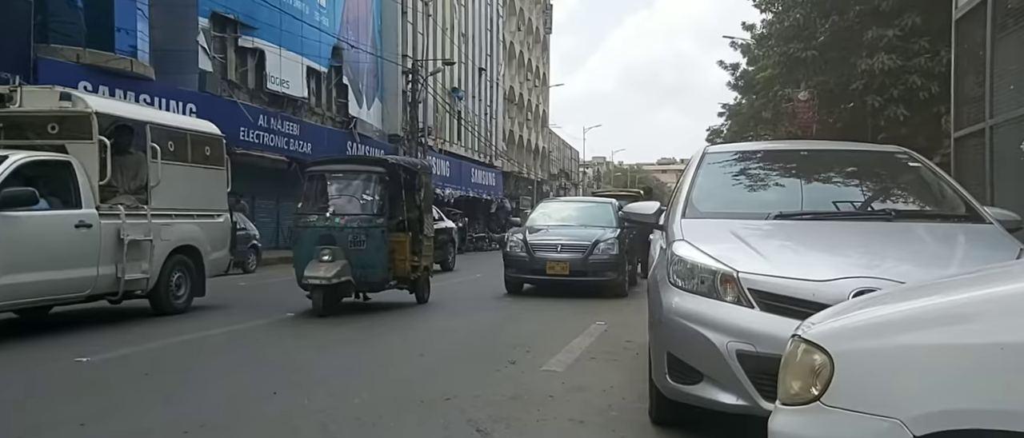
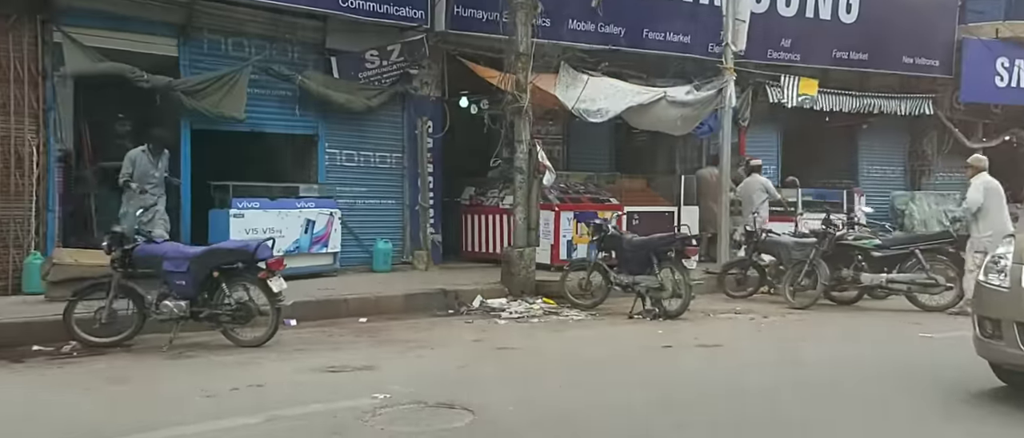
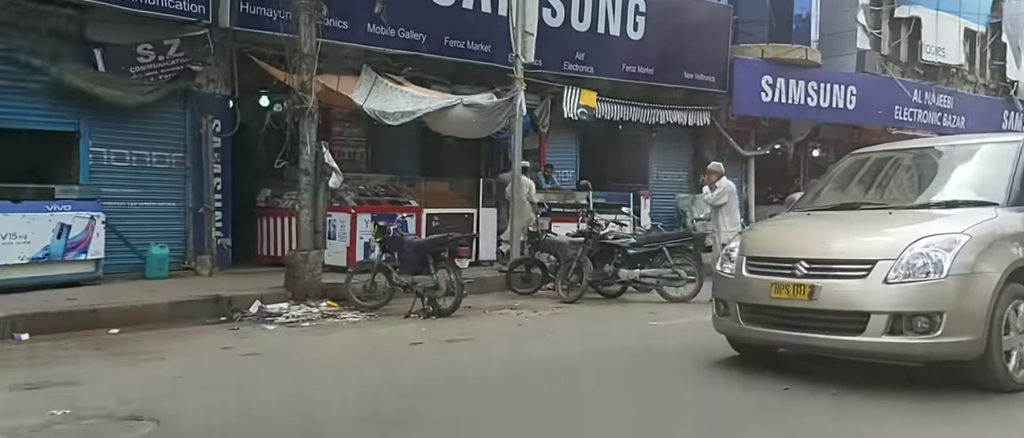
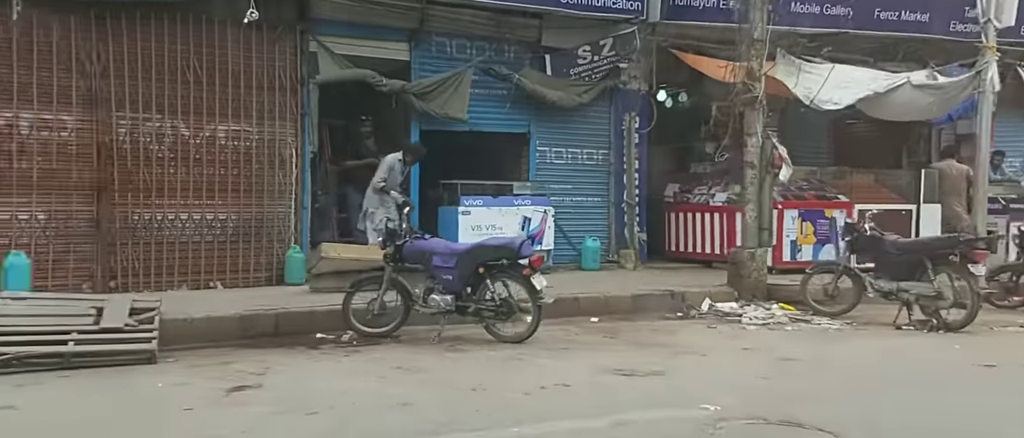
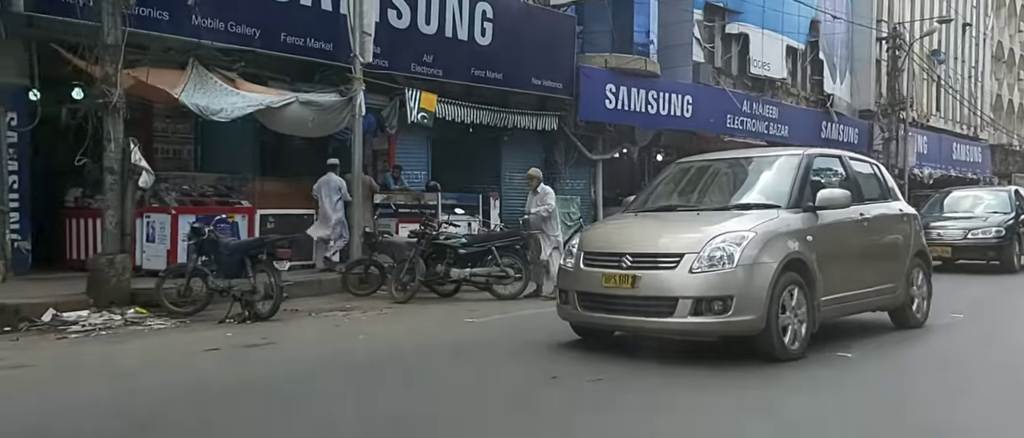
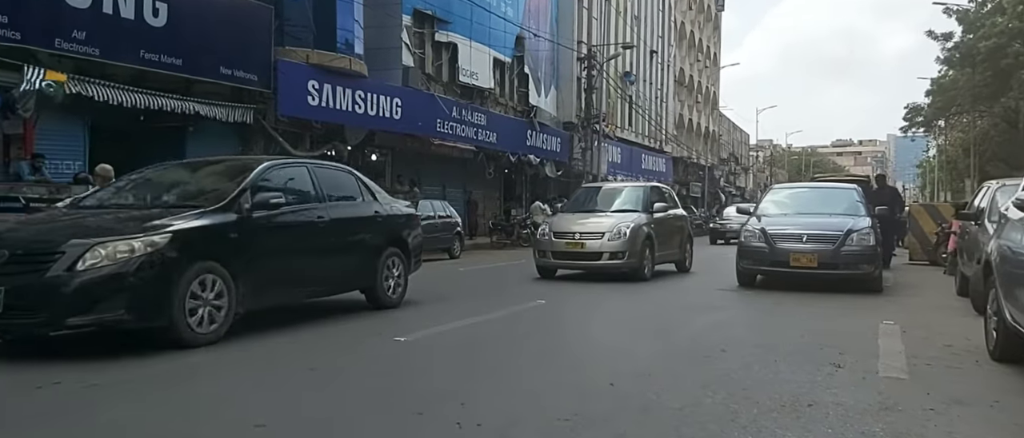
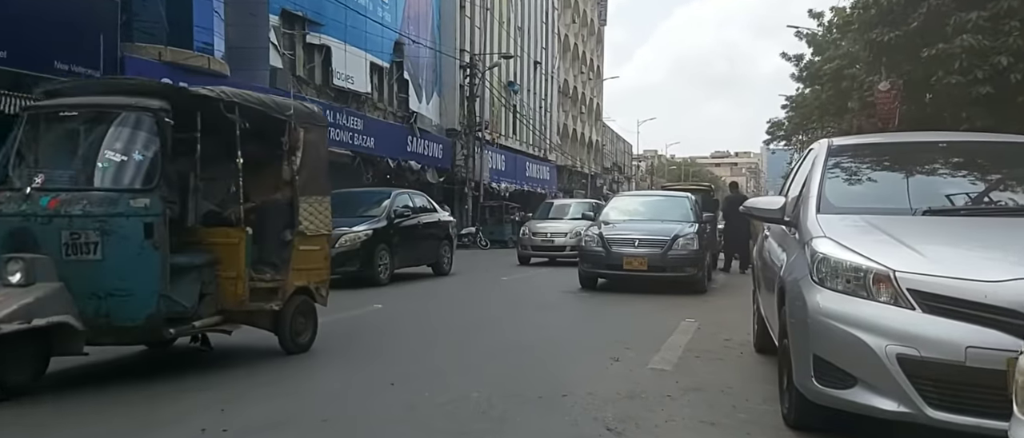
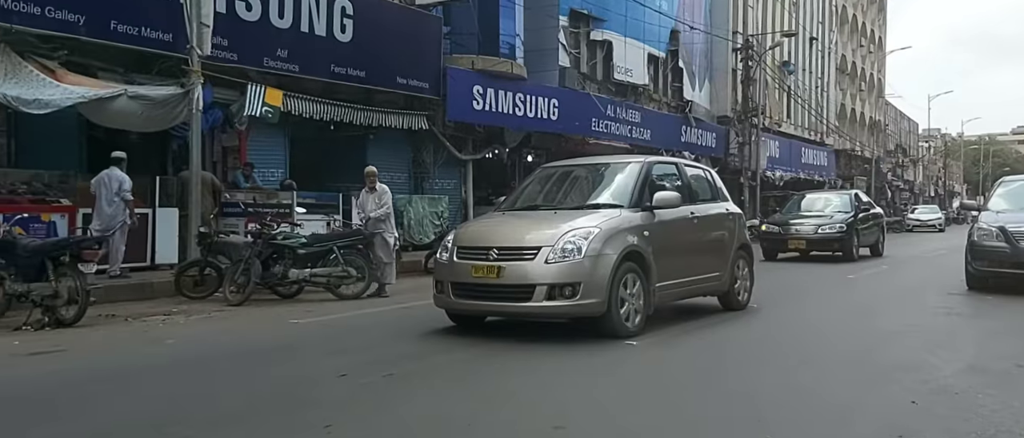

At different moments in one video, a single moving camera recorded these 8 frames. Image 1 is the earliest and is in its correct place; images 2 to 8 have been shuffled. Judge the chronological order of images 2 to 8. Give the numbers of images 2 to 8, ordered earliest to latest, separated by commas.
7, 6, 8, 5, 3, 2, 4
